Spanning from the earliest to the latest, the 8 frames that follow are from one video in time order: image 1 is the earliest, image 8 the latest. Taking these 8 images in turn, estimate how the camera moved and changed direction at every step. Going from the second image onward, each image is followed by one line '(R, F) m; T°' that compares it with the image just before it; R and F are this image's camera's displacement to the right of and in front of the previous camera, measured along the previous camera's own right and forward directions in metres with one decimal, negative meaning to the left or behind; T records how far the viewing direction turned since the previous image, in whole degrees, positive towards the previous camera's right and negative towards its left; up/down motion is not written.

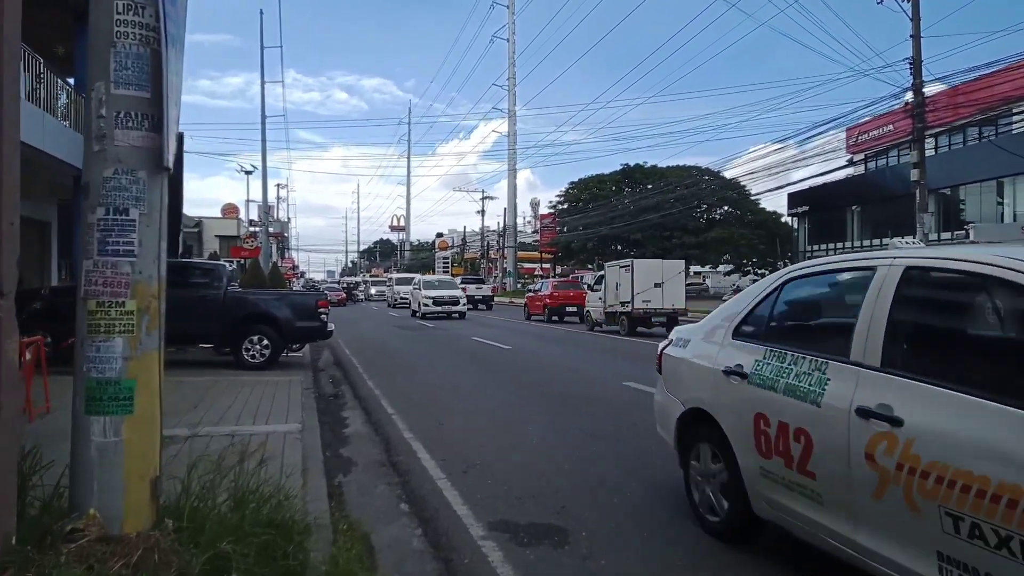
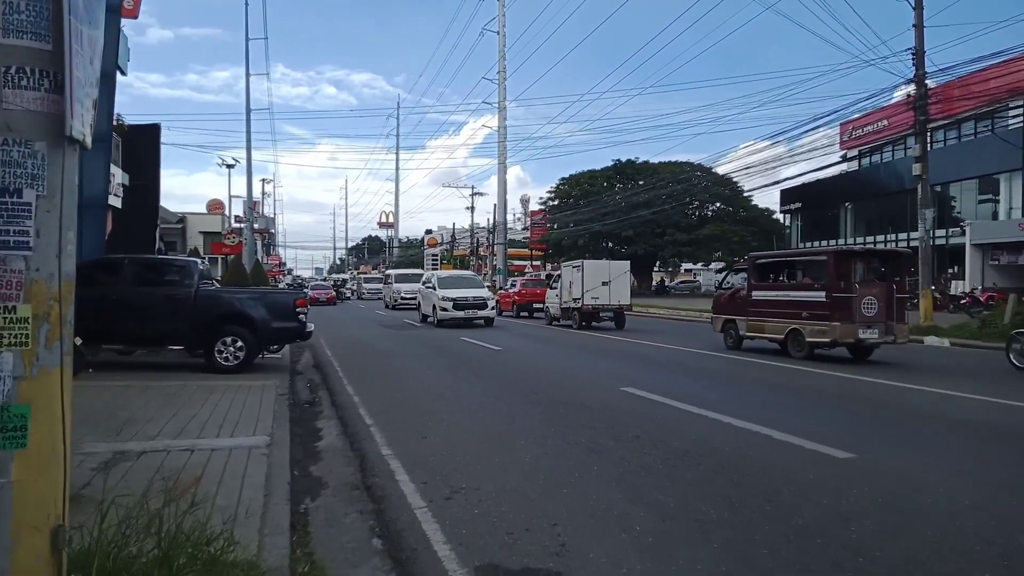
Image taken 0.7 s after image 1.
(0.0, +0.8) m; +1°
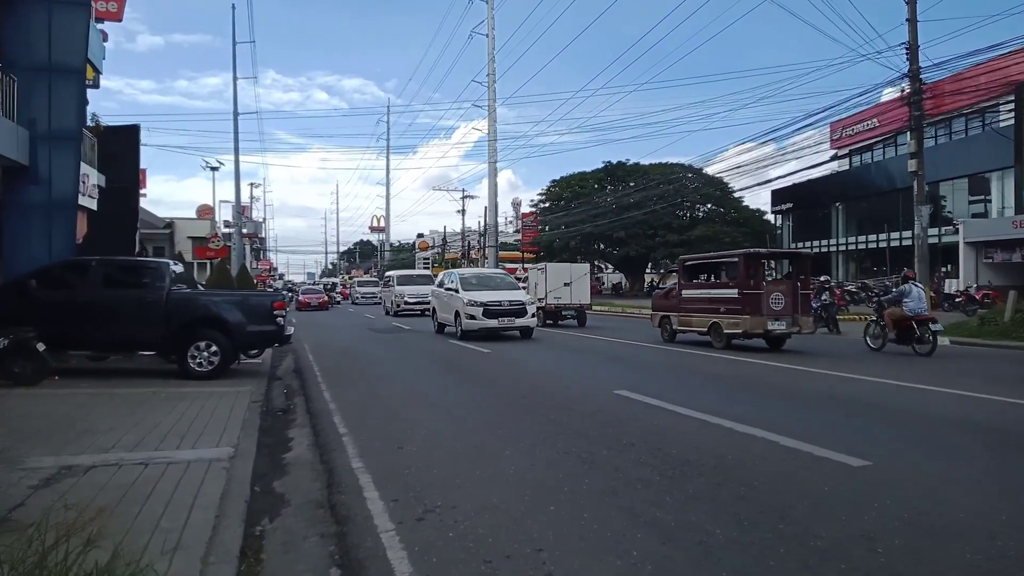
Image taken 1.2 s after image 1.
(+0.1, +0.6) m; +1°
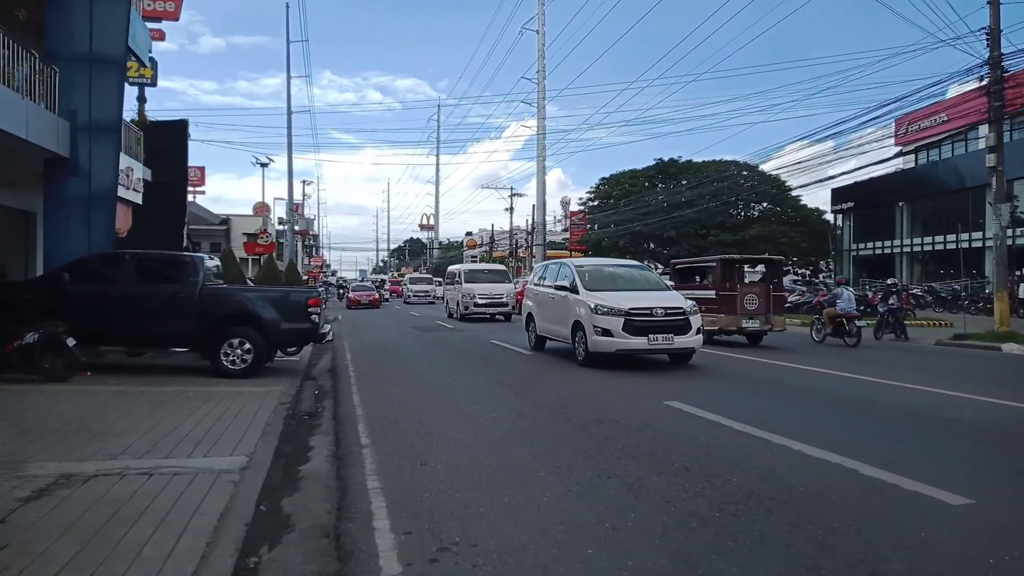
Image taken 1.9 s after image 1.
(+0.1, +0.8) m; -4°
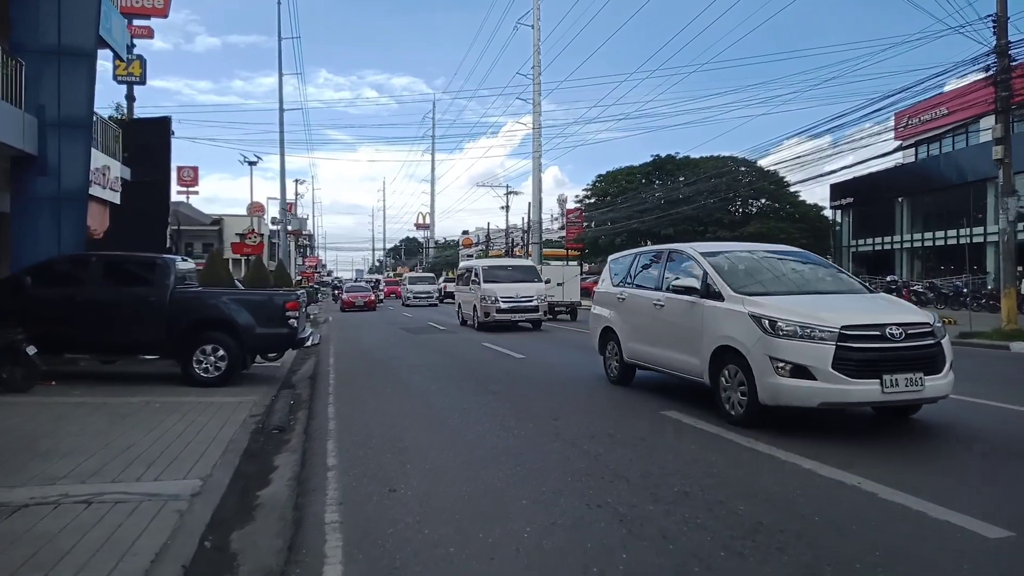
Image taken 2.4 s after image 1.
(+0.2, +0.7) m; 0°
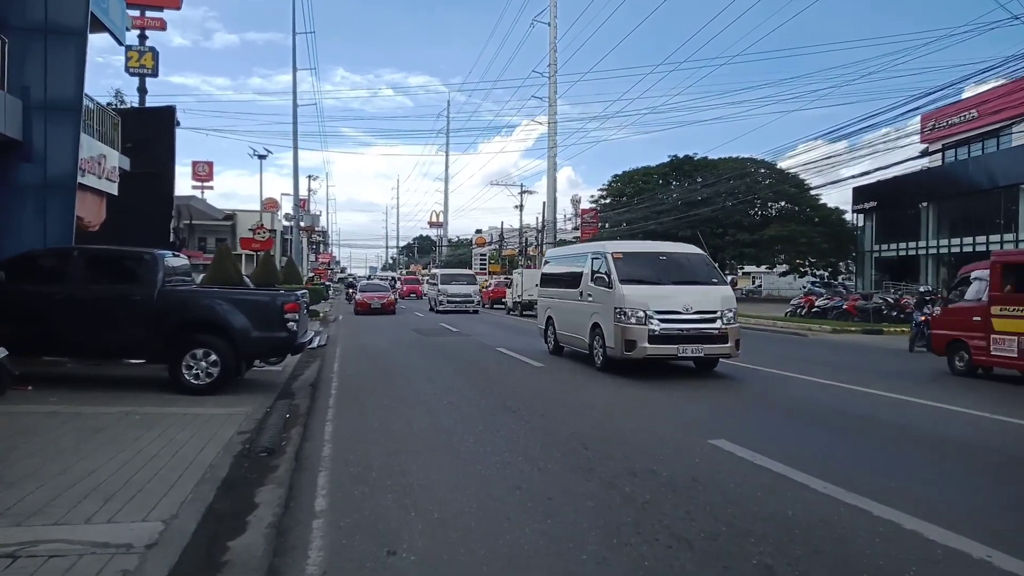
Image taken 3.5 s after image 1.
(-0.2, +1.2) m; -1°
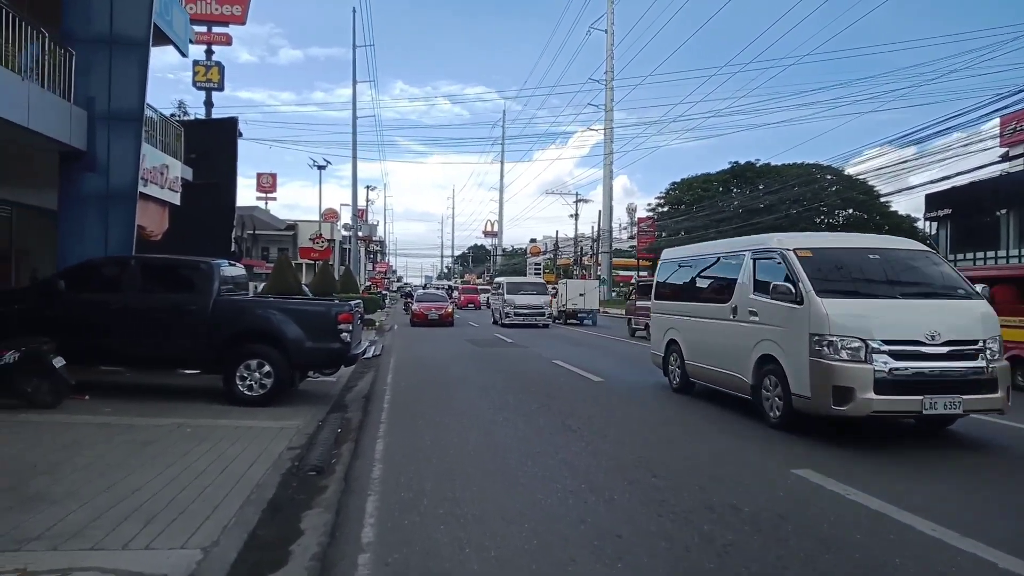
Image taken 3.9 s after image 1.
(-0.1, +0.5) m; -4°
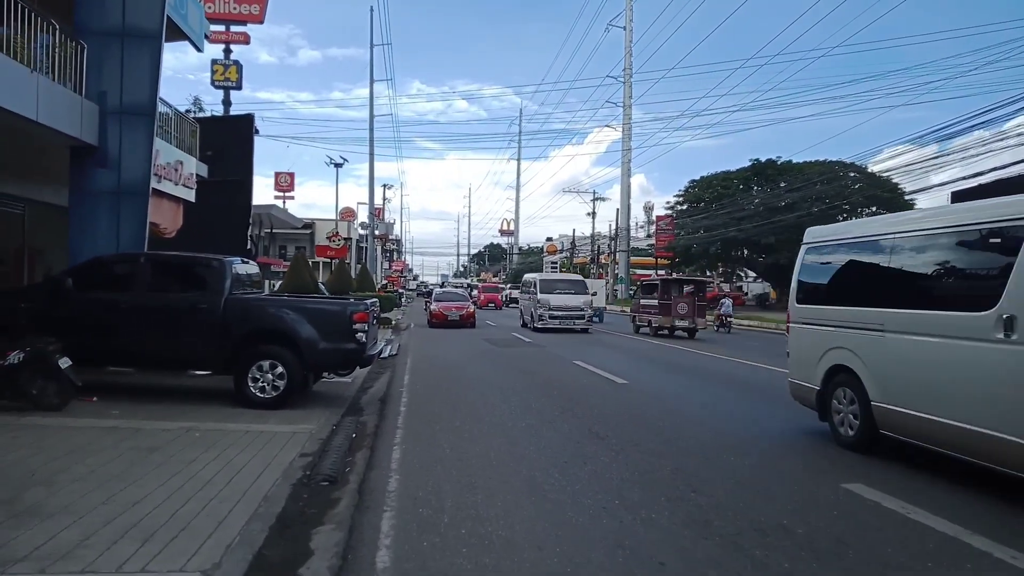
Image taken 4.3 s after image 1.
(-0.1, +0.5) m; -1°
